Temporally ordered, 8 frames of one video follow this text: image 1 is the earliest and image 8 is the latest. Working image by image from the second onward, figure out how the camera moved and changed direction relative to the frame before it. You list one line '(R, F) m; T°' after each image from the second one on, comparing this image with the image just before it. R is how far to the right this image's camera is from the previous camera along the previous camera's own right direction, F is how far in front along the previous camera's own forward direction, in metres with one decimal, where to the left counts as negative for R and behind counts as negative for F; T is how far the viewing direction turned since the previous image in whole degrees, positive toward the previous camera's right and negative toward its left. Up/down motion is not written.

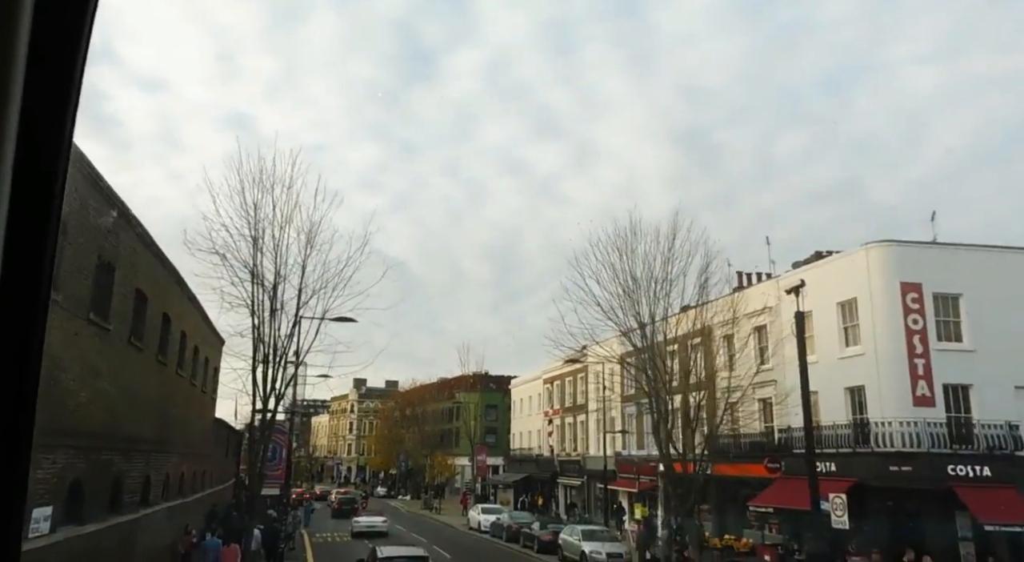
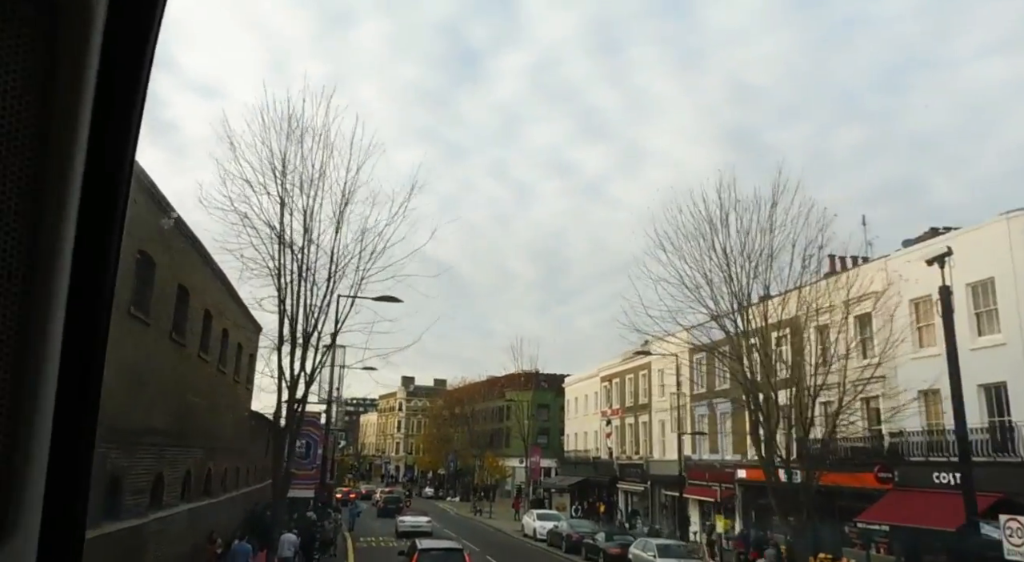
(-0.5, +3.0) m; -3°
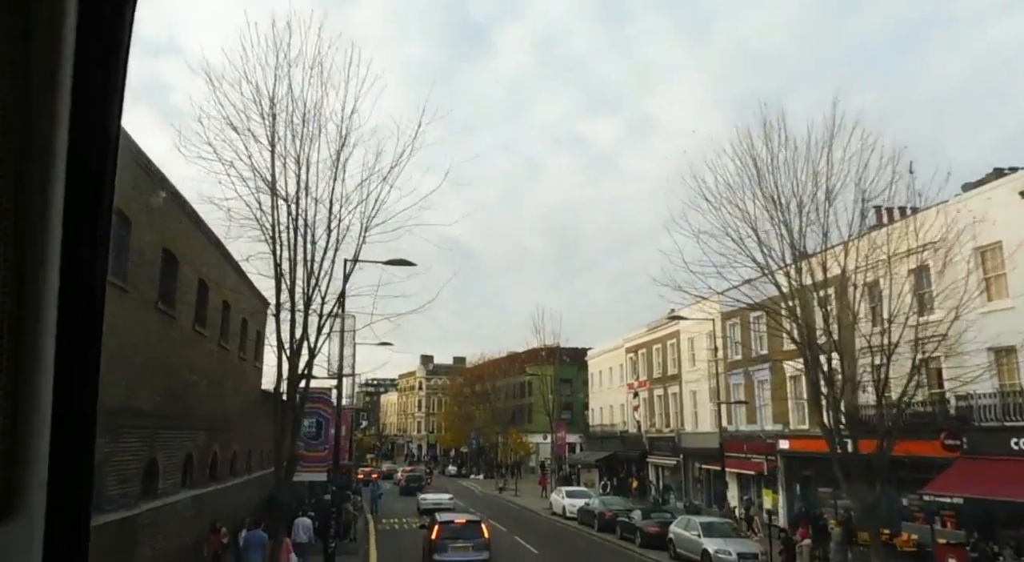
(-0.2, +1.8) m; -1°
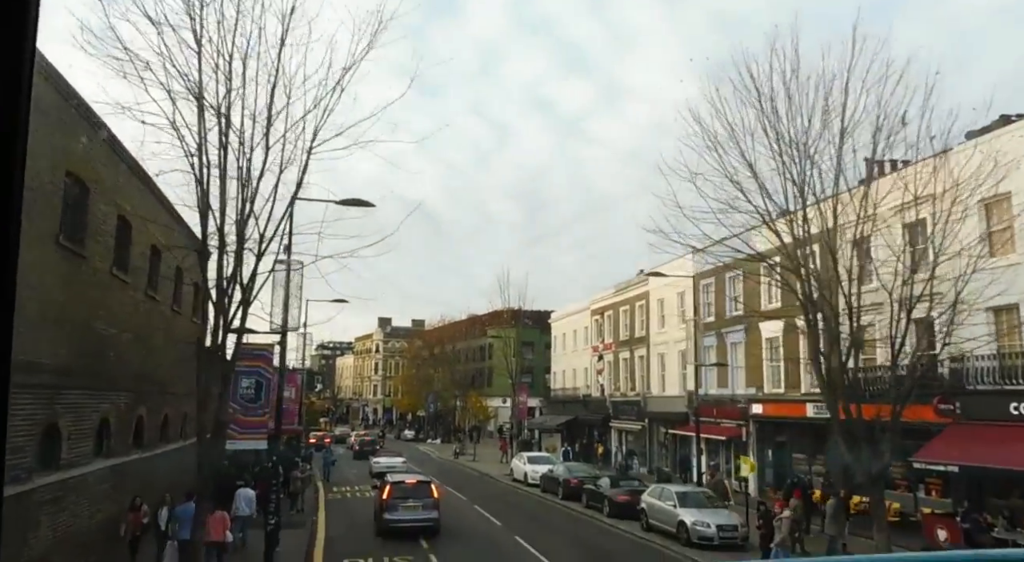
(-0.2, +1.9) m; +3°
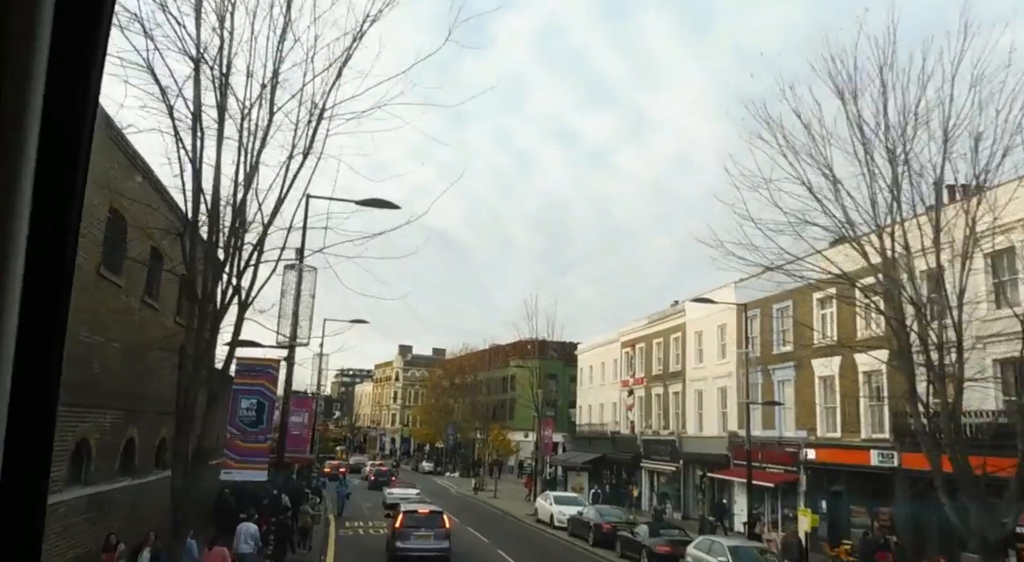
(-0.4, +1.9) m; -2°
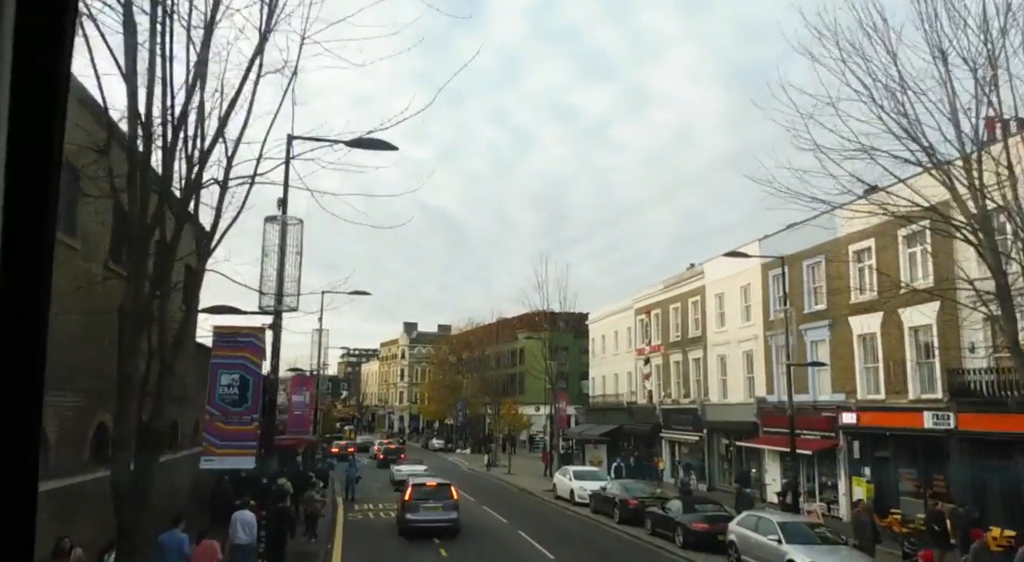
(-0.3, +1.9) m; 0°
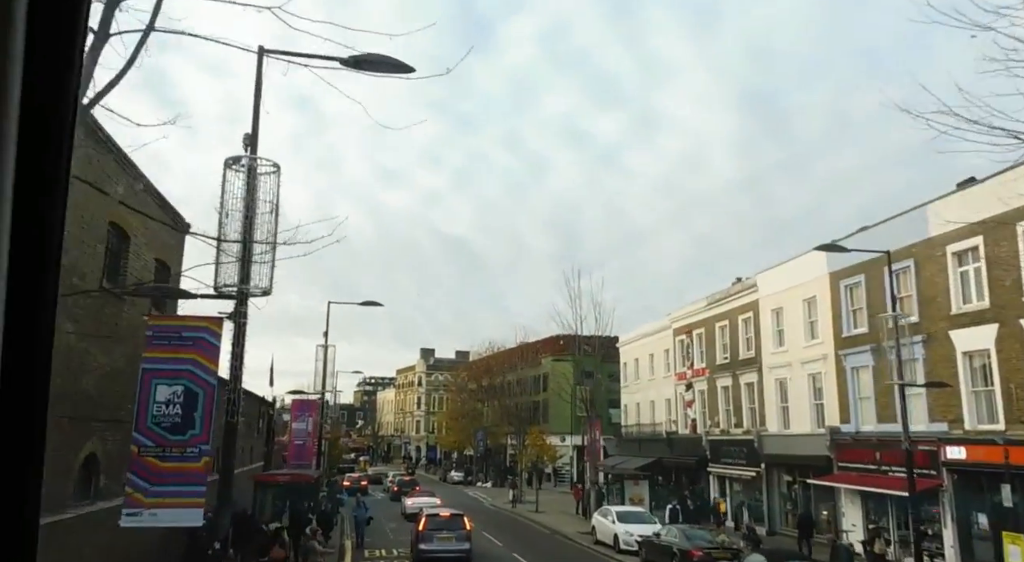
(-0.5, +3.5) m; -1°
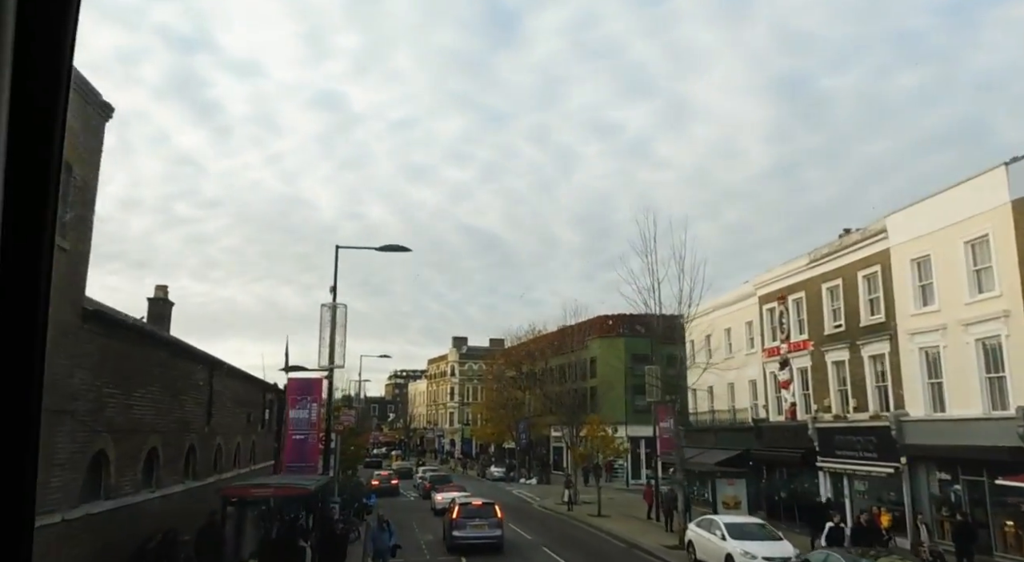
(-1.0, +6.3) m; -2°
